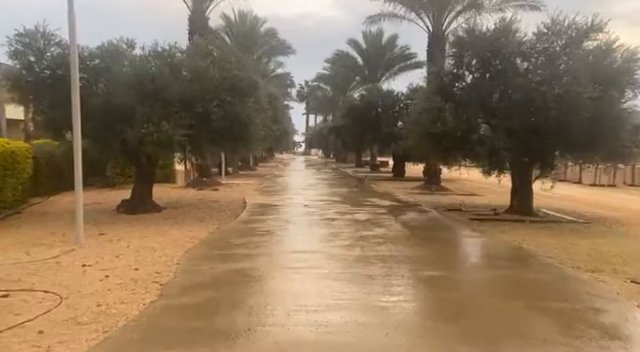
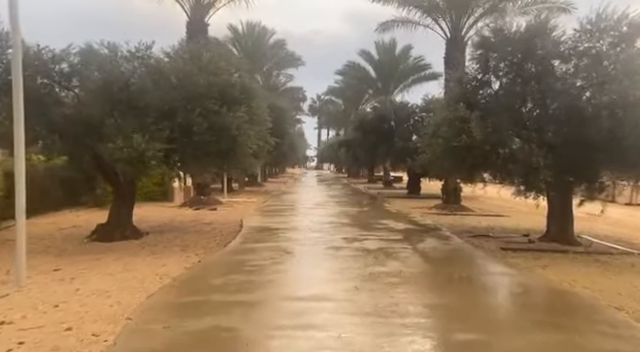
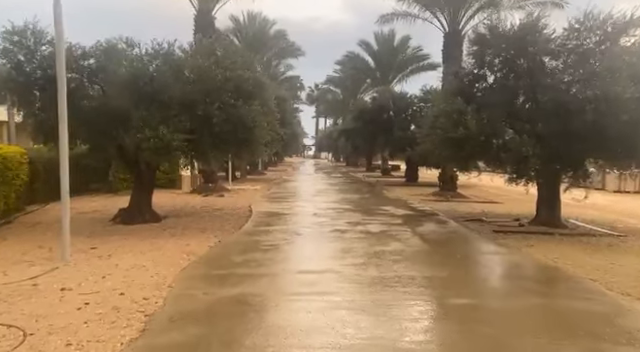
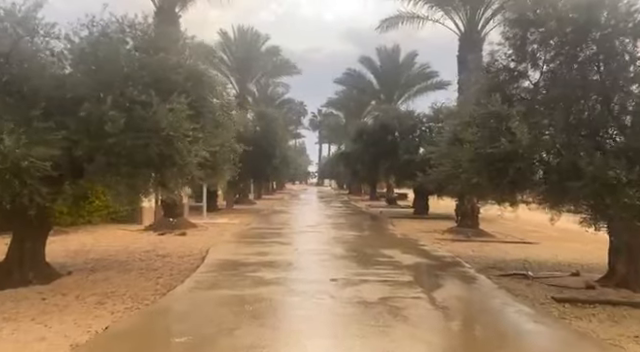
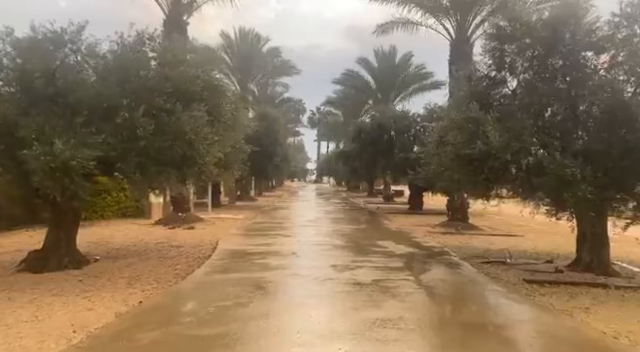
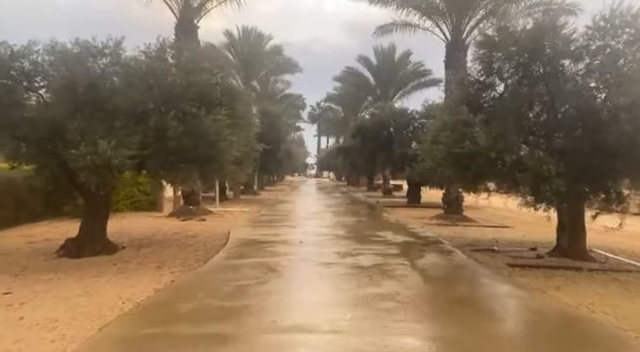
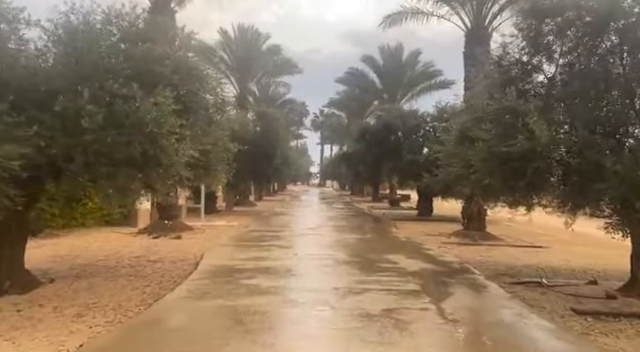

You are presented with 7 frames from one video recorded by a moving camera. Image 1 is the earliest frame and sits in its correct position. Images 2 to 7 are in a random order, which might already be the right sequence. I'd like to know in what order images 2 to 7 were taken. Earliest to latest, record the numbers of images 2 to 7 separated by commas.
3, 2, 6, 5, 4, 7
